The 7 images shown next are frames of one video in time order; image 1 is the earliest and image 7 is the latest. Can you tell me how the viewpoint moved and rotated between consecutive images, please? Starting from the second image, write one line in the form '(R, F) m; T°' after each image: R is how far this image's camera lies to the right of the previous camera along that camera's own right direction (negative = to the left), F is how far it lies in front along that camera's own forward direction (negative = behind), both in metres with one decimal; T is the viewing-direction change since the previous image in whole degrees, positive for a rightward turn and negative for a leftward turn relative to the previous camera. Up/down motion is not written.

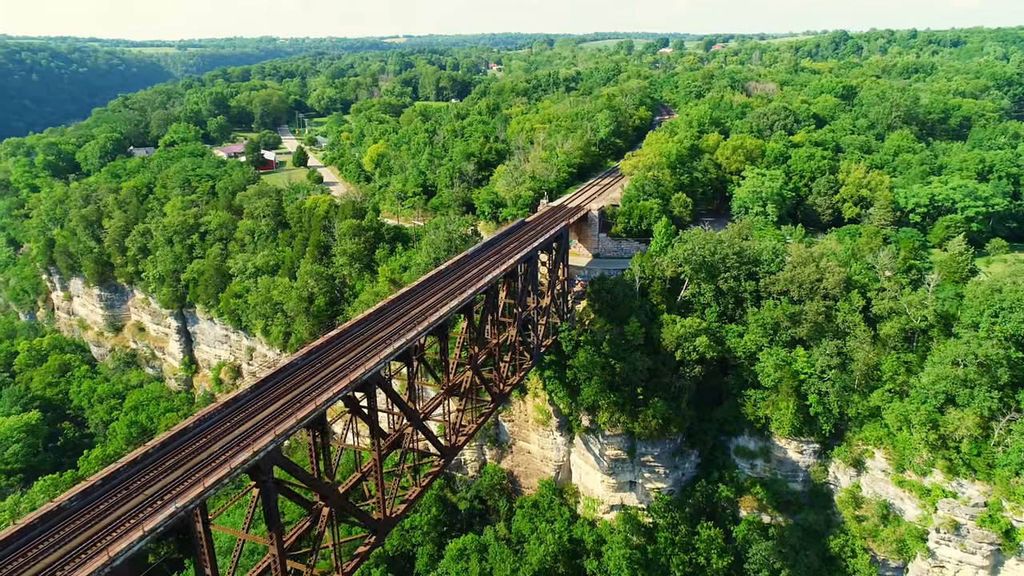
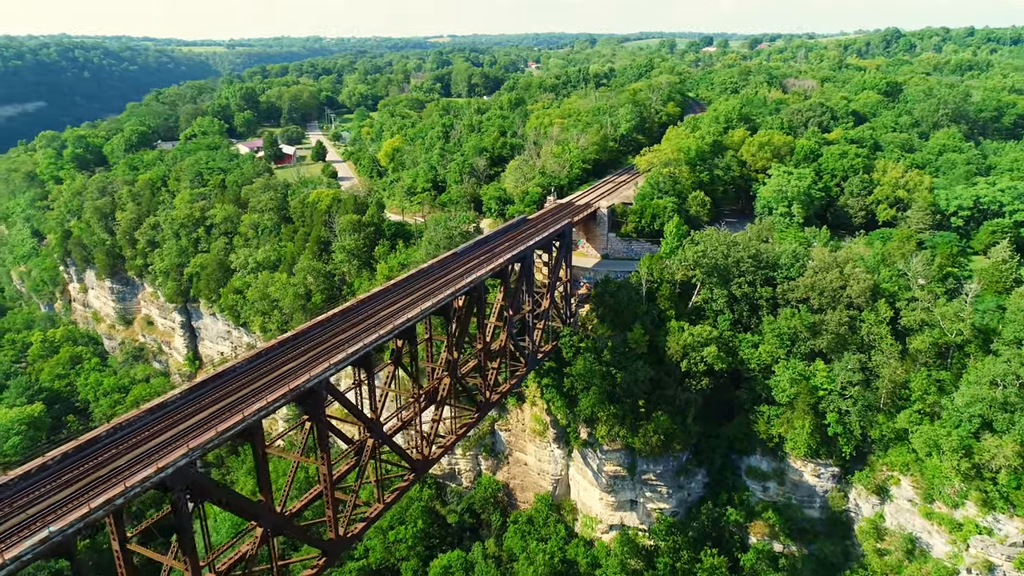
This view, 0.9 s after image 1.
(+1.9, +2.1) m; -3°
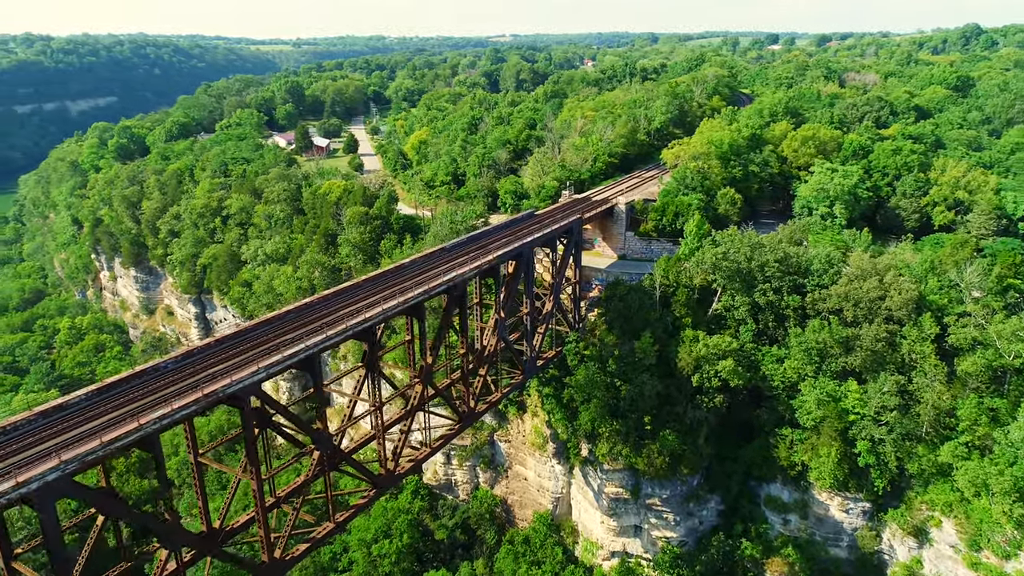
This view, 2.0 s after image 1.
(+2.2, +2.5) m; -5°
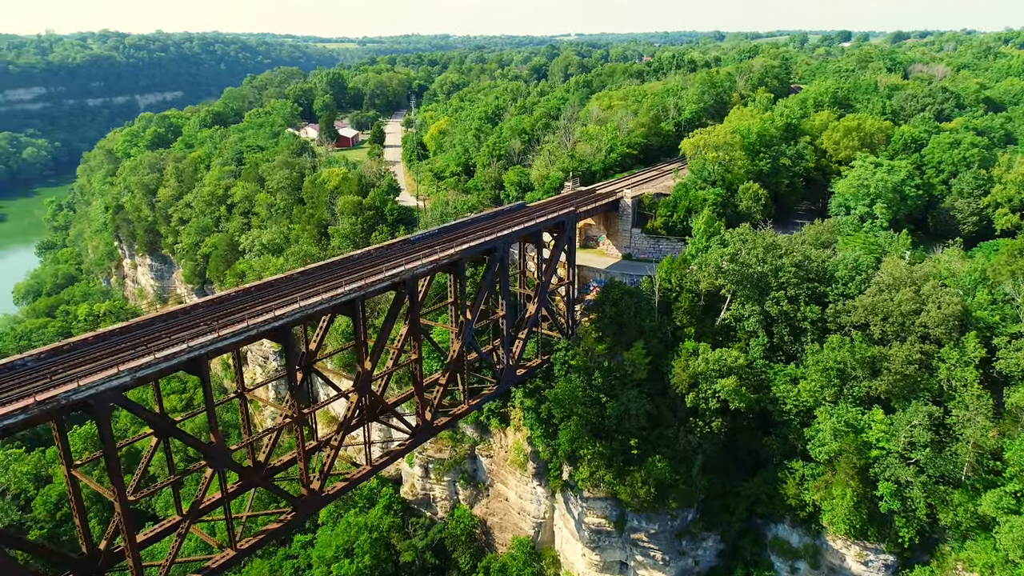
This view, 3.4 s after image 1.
(+2.8, +3.1) m; -5°
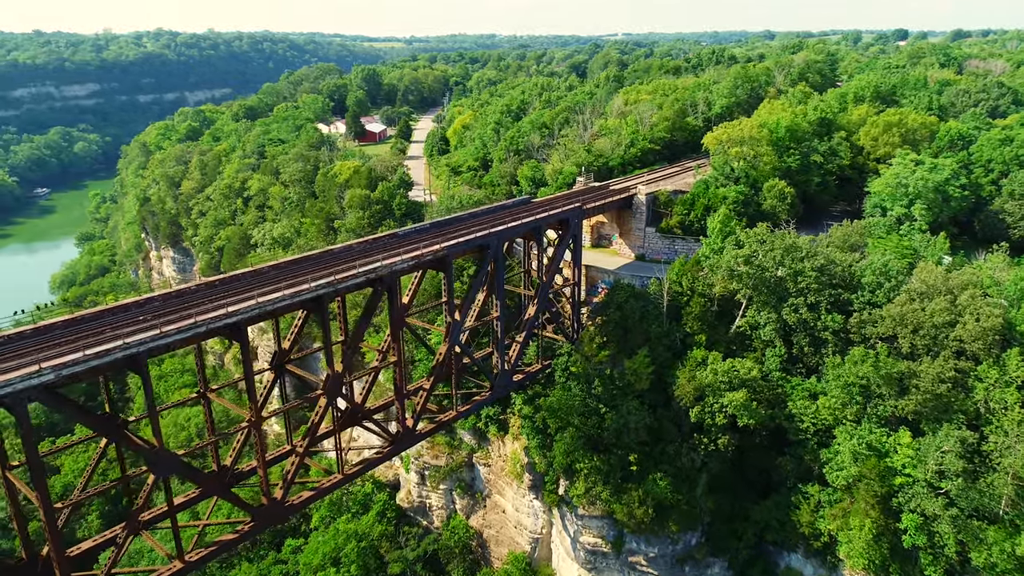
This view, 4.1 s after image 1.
(+1.5, +1.6) m; -3°
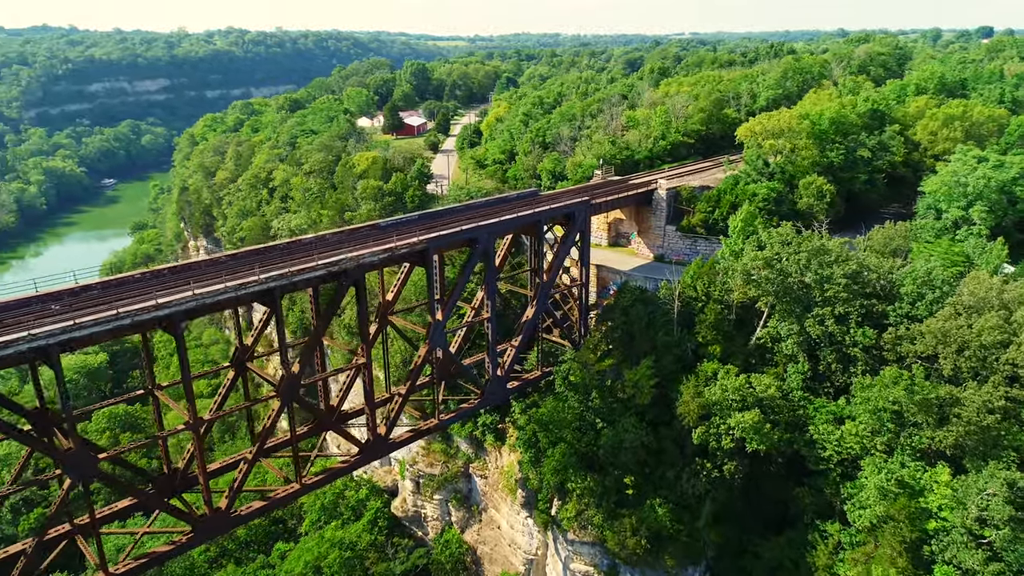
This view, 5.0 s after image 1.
(+1.9, +2.0) m; -5°
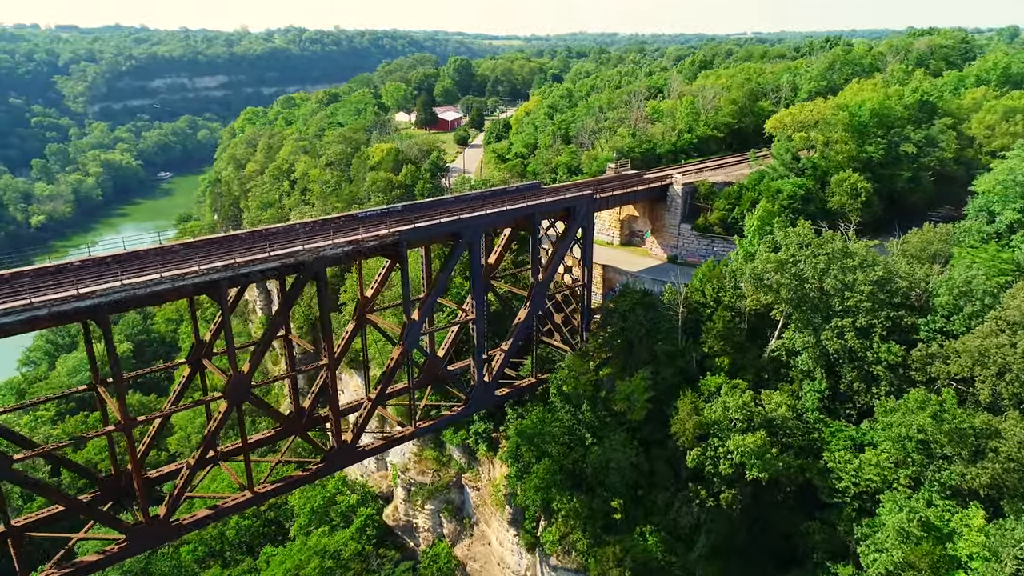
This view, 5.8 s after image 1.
(+1.7, +1.7) m; -4°
